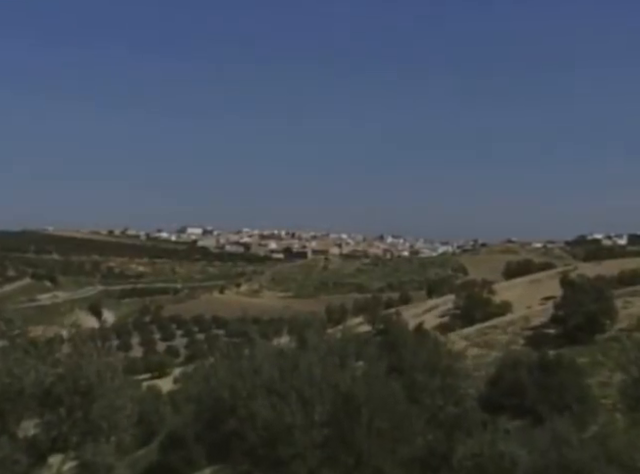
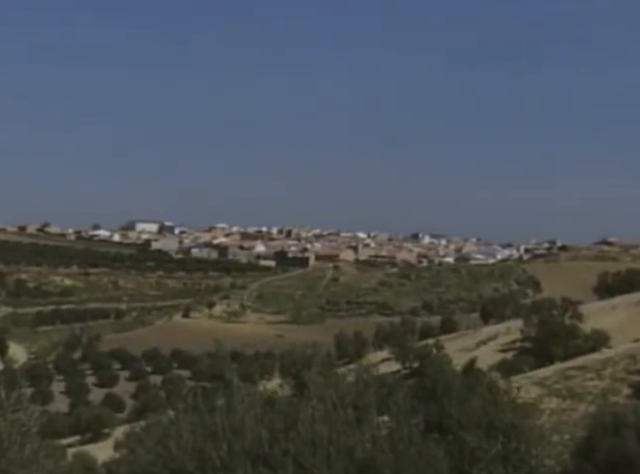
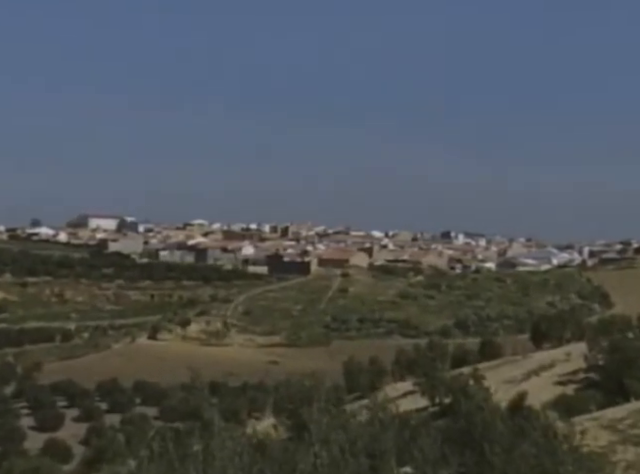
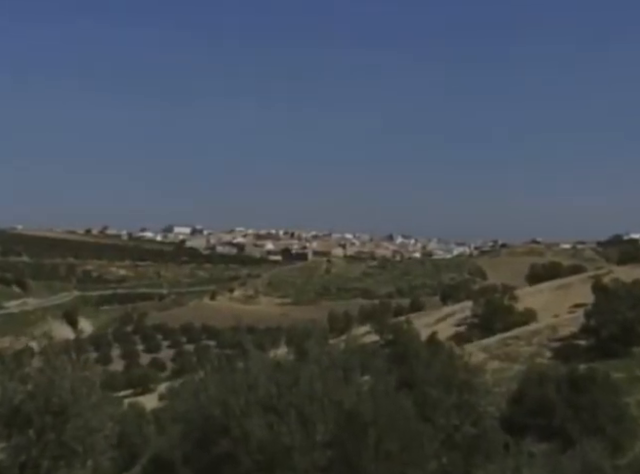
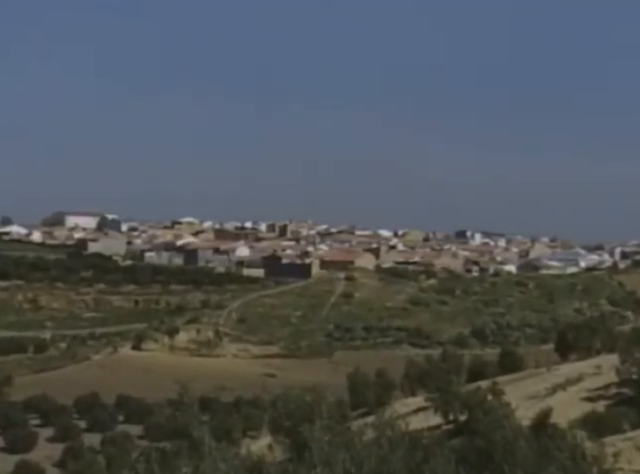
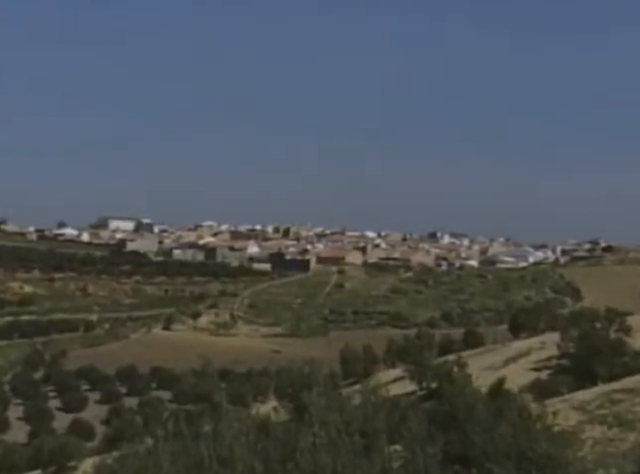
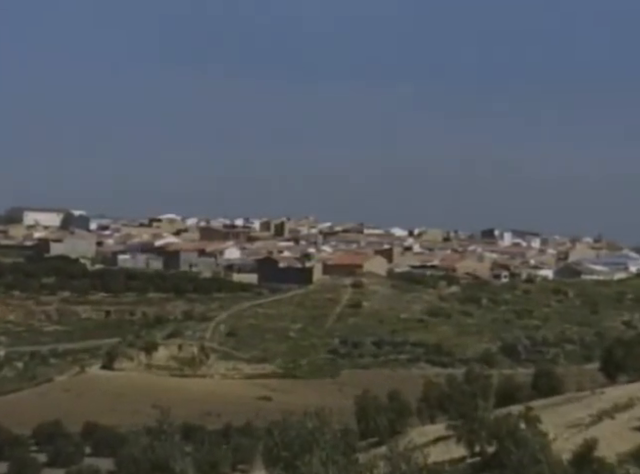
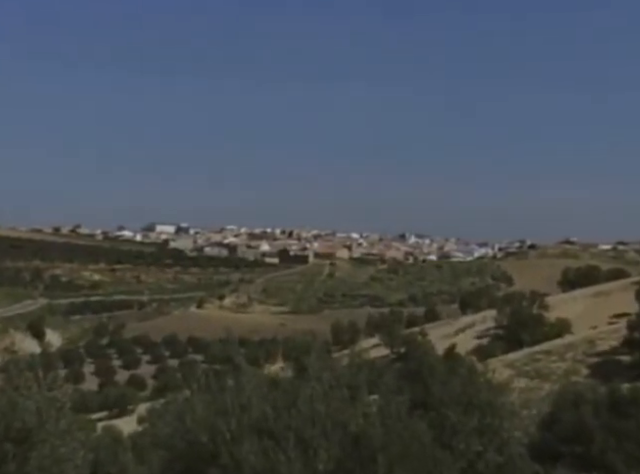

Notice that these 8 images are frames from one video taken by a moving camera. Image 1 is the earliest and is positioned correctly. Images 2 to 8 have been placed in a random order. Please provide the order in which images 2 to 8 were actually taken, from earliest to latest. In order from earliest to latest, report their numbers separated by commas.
4, 8, 2, 6, 3, 5, 7
